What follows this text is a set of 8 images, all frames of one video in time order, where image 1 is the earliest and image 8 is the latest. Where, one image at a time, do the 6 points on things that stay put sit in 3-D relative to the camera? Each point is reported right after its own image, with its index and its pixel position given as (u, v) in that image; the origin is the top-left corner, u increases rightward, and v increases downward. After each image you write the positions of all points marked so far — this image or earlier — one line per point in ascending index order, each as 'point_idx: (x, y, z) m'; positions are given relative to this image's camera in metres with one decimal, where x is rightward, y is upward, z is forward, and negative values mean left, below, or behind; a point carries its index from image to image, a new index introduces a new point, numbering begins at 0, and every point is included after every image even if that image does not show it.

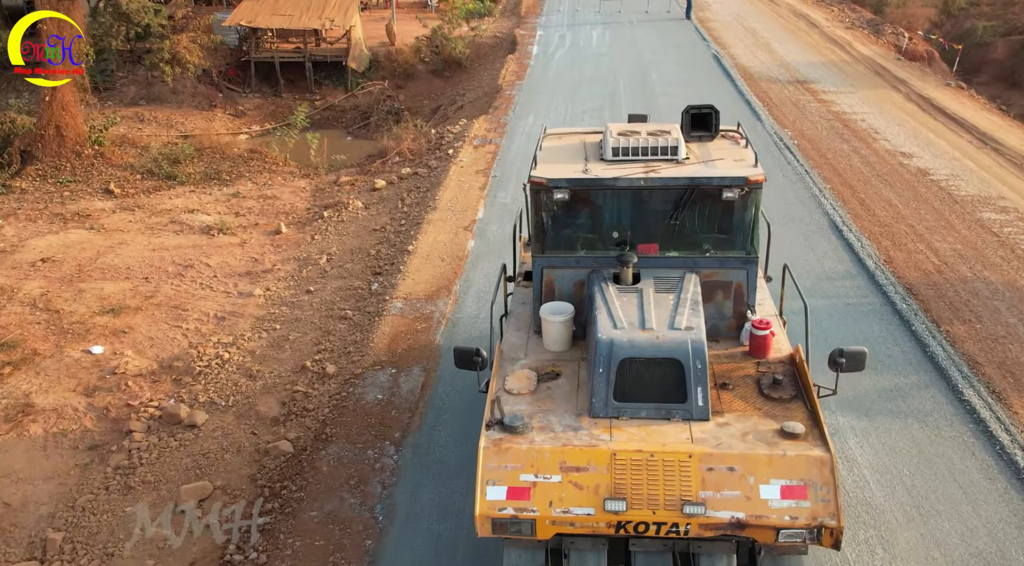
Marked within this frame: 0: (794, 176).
0: (+5.4, +2.0, +18.1) m
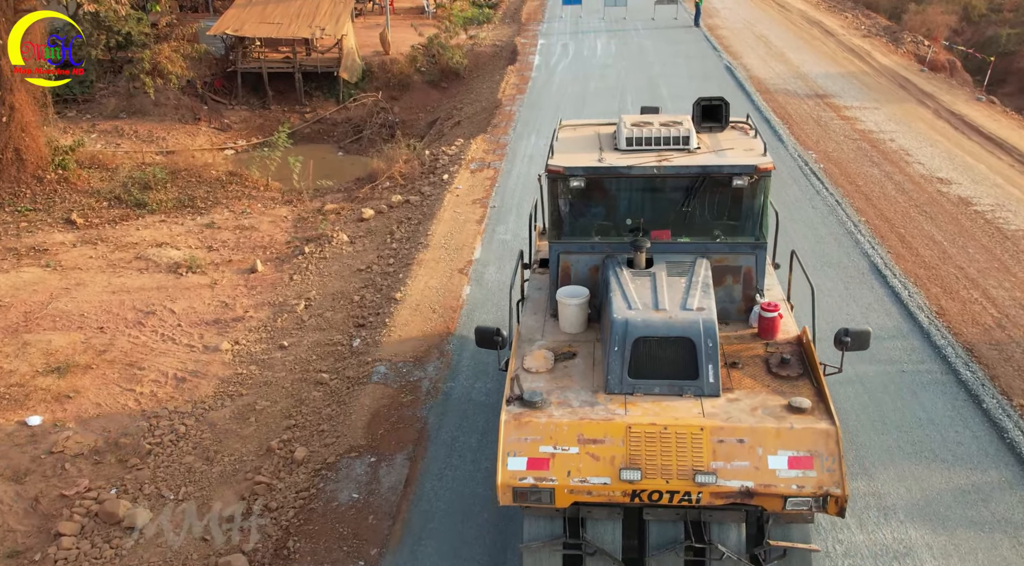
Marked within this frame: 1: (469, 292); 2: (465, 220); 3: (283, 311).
0: (+5.4, +1.3, +16.3) m
1: (-0.6, -0.1, +13.6) m
2: (-0.8, +1.1, +16.5) m
3: (-3.4, -0.4, +14.1) m
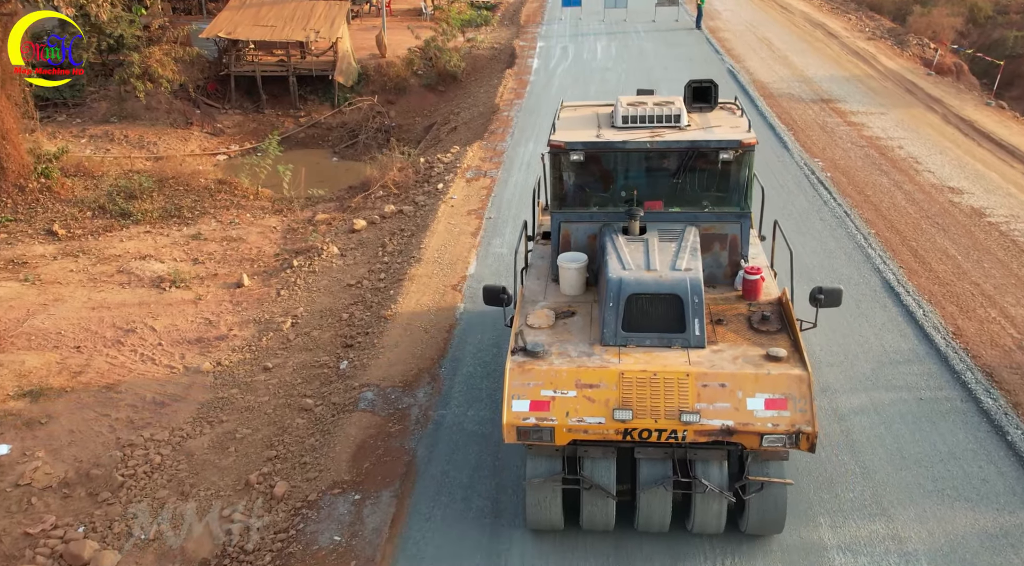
0: (+5.3, +1.0, +15.7) m
1: (-0.7, -0.4, +13.0) m
2: (-0.9, +0.9, +15.9) m
3: (-3.5, -0.7, +13.5) m
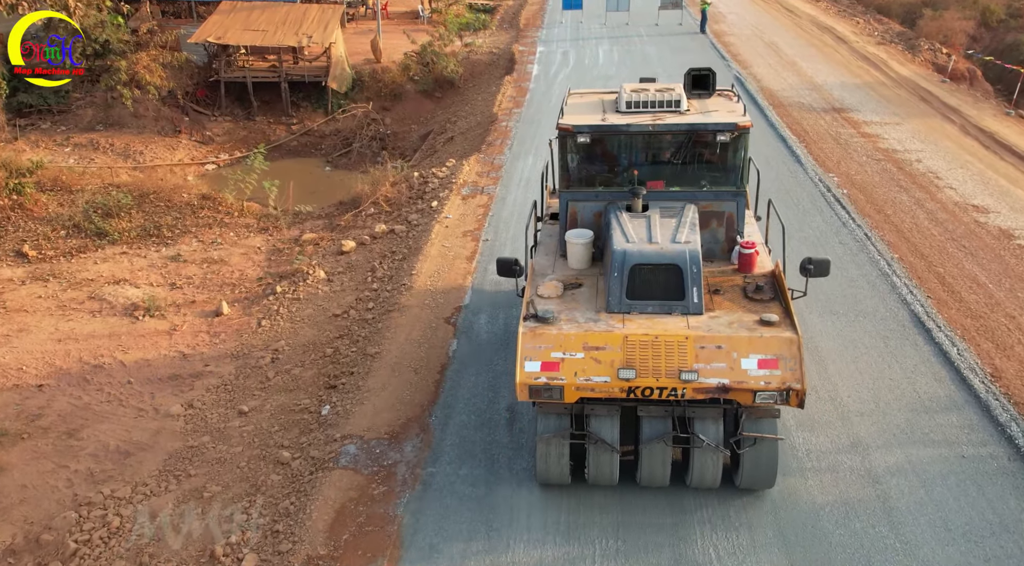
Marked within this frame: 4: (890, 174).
0: (+5.3, +0.6, +14.7) m
1: (-0.7, -0.8, +12.0) m
2: (-0.9, +0.4, +14.9) m
3: (-3.5, -1.1, +12.5) m
4: (+7.5, +2.2, +18.8) m
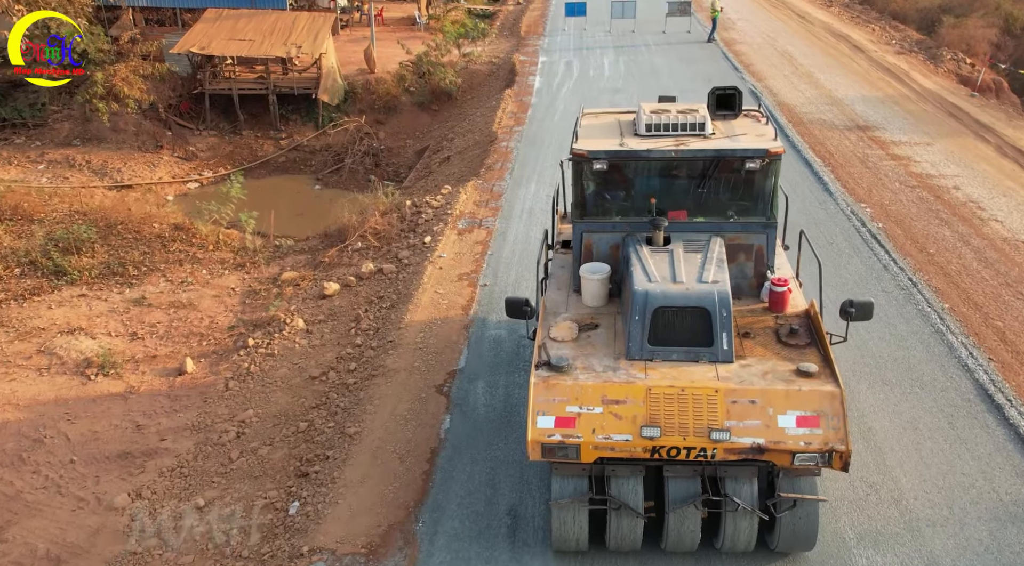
0: (+5.3, -0.1, +13.0) m
1: (-0.7, -1.5, +10.3) m
2: (-0.9, -0.3, +13.2) m
3: (-3.5, -1.8, +10.9) m
4: (+7.5, +1.4, +17.1) m
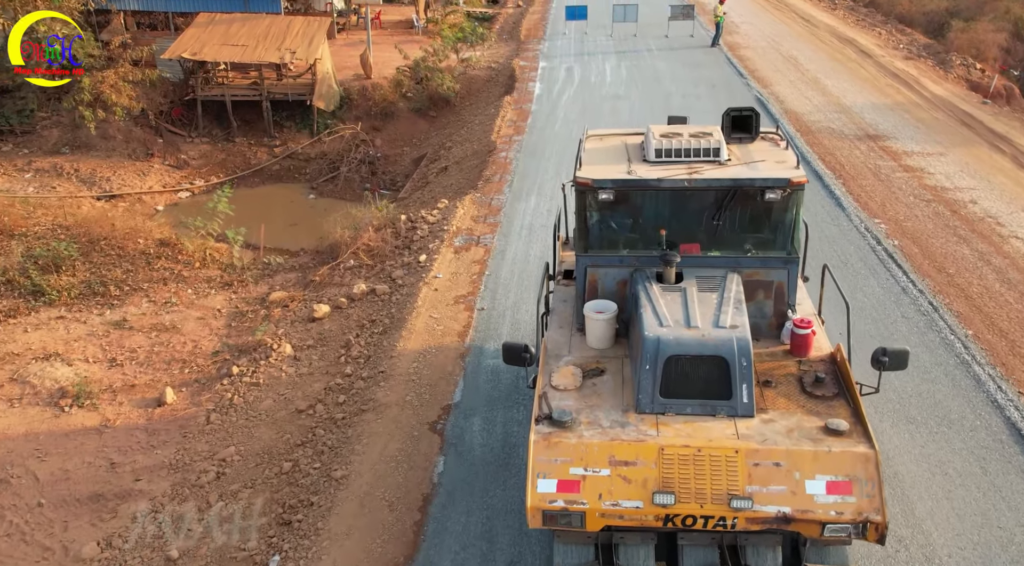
0: (+5.3, -0.5, +12.3) m
1: (-0.7, -1.9, +9.6) m
2: (-0.9, -0.6, +12.5) m
3: (-3.5, -2.2, +10.2) m
4: (+7.5, +1.1, +16.4) m
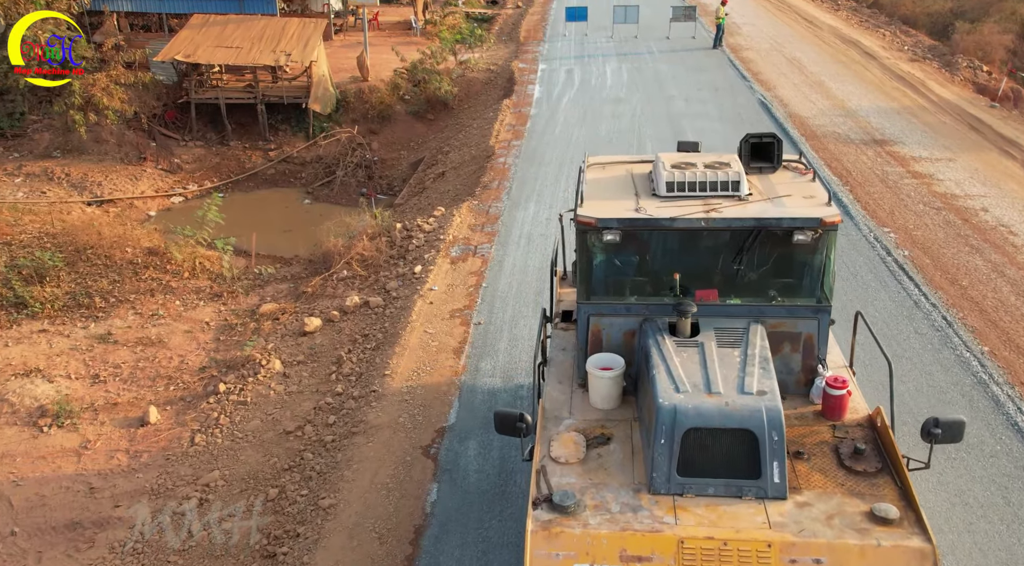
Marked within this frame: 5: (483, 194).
0: (+5.3, -0.6, +11.9) m
1: (-0.7, -2.0, +9.1) m
2: (-0.9, -0.8, +12.0) m
3: (-3.5, -2.3, +9.7) m
4: (+7.5, +0.9, +16.0) m
5: (-0.5, +1.7, +17.8) m
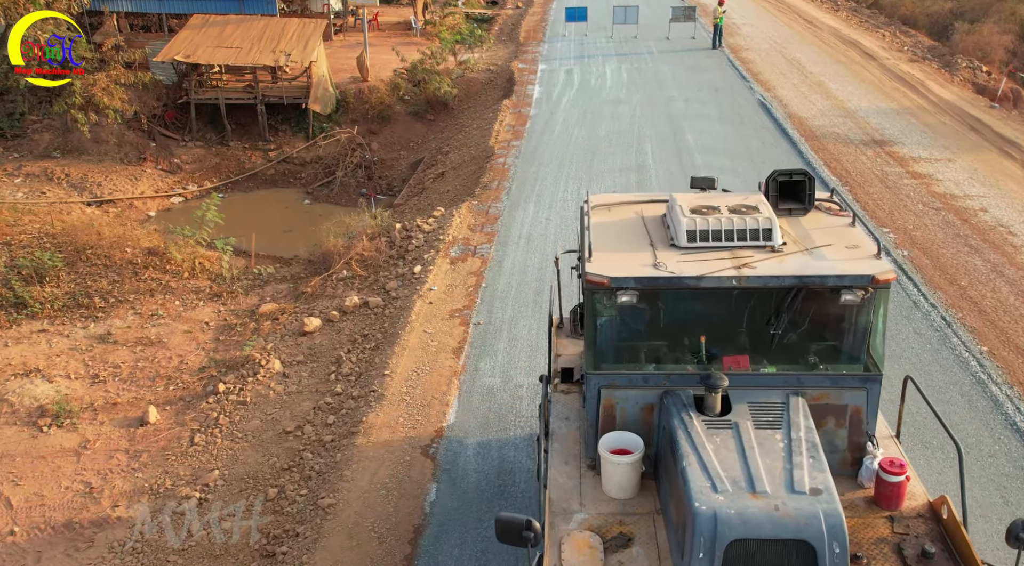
0: (+5.3, -0.6, +11.9) m
1: (-0.7, -2.0, +9.1) m
2: (-0.9, -0.8, +12.0) m
3: (-3.5, -2.3, +9.7) m
4: (+7.4, +0.9, +16.0) m
5: (-0.6, +1.6, +17.8) m
